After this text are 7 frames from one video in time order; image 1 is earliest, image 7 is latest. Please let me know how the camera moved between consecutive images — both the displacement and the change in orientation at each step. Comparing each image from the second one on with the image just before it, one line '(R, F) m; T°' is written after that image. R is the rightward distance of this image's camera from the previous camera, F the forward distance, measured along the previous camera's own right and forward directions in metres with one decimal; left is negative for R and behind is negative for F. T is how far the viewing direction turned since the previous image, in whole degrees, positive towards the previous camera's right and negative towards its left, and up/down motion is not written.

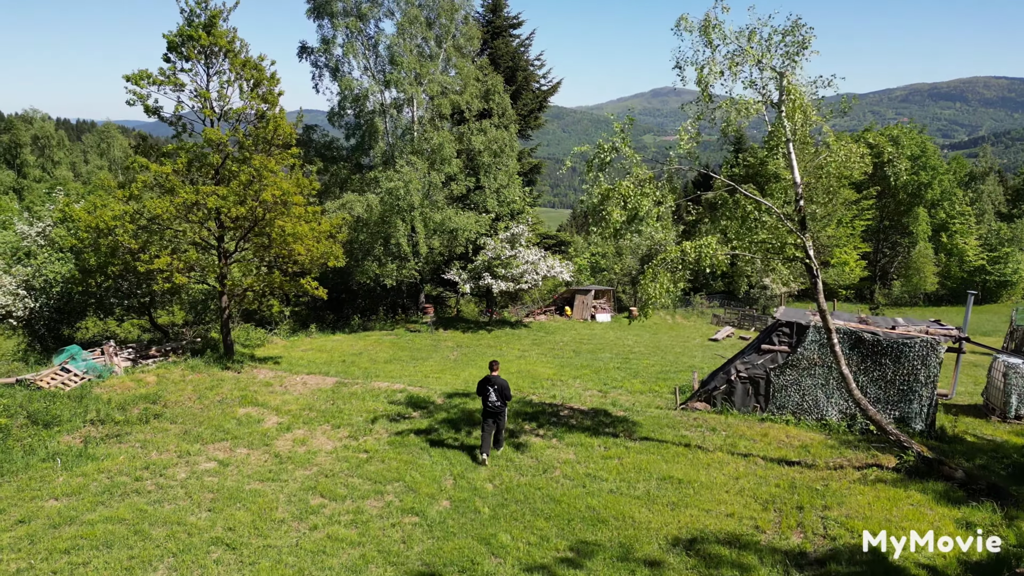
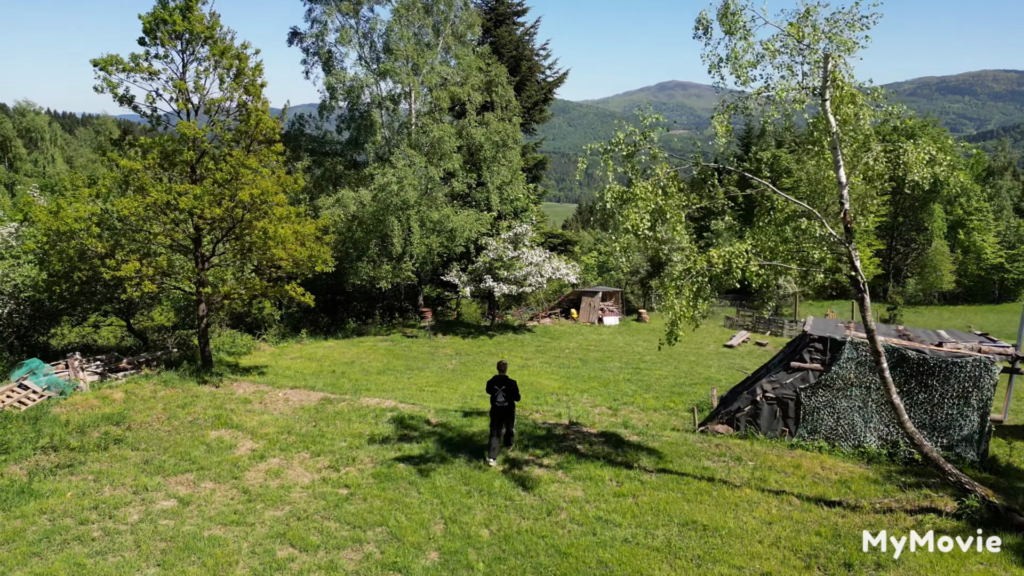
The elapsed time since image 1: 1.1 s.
(+0.1, +1.5) m; 0°
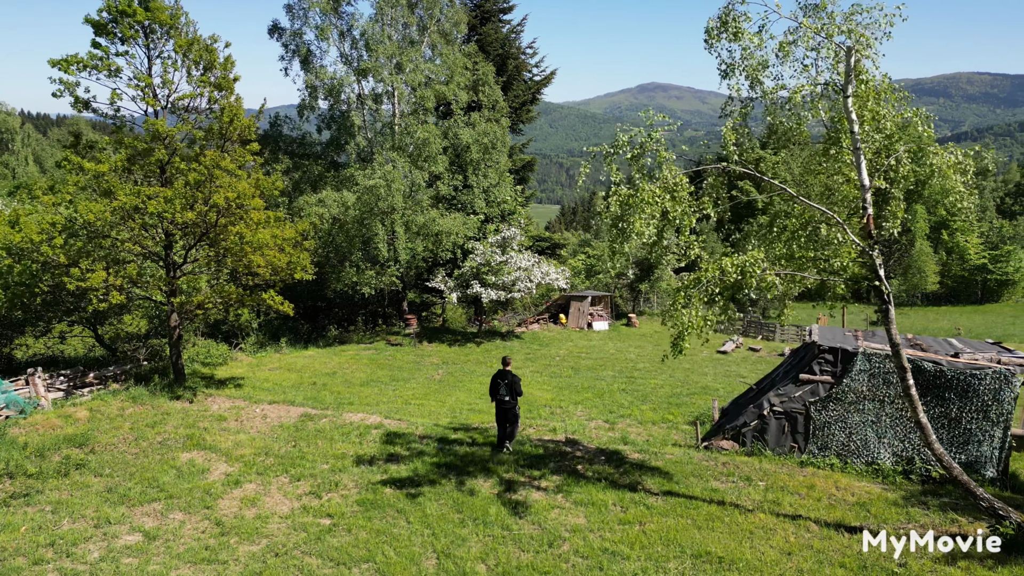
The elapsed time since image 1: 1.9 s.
(-0.2, +0.8) m; +1°
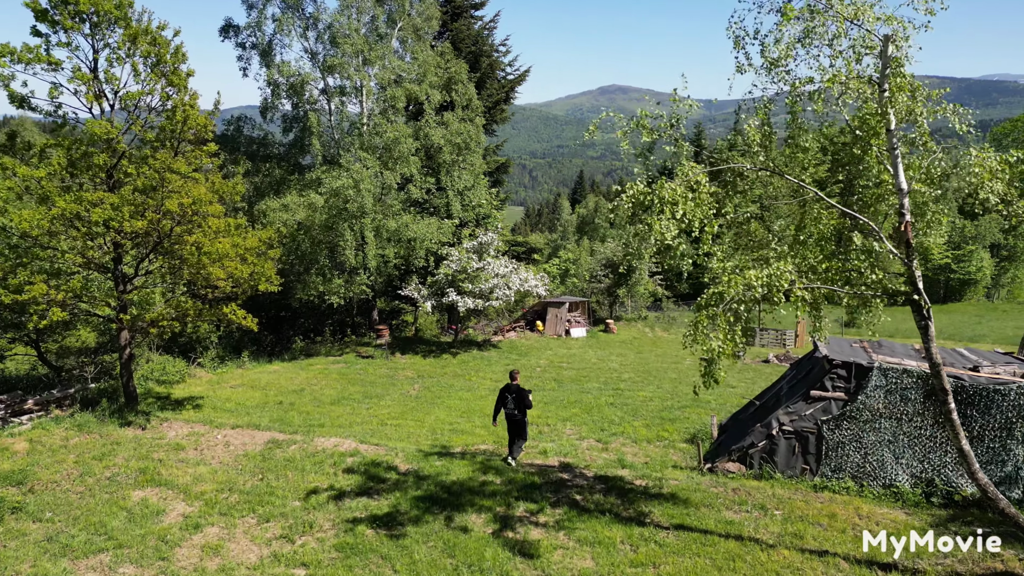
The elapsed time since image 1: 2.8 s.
(-0.4, +1.1) m; +3°
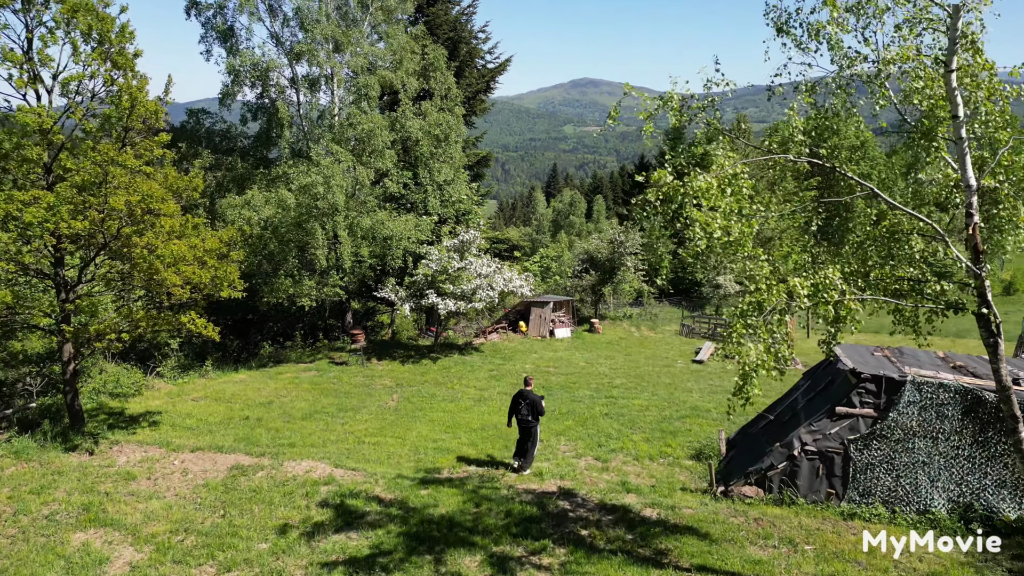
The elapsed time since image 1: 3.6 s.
(-0.3, +1.3) m; +2°
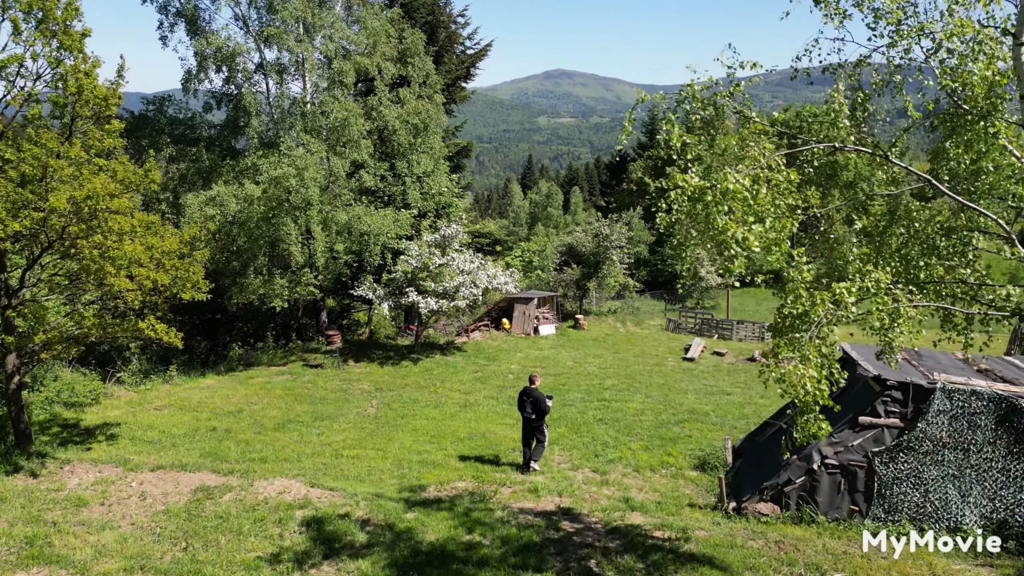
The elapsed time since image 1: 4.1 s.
(-0.3, +1.0) m; +2°
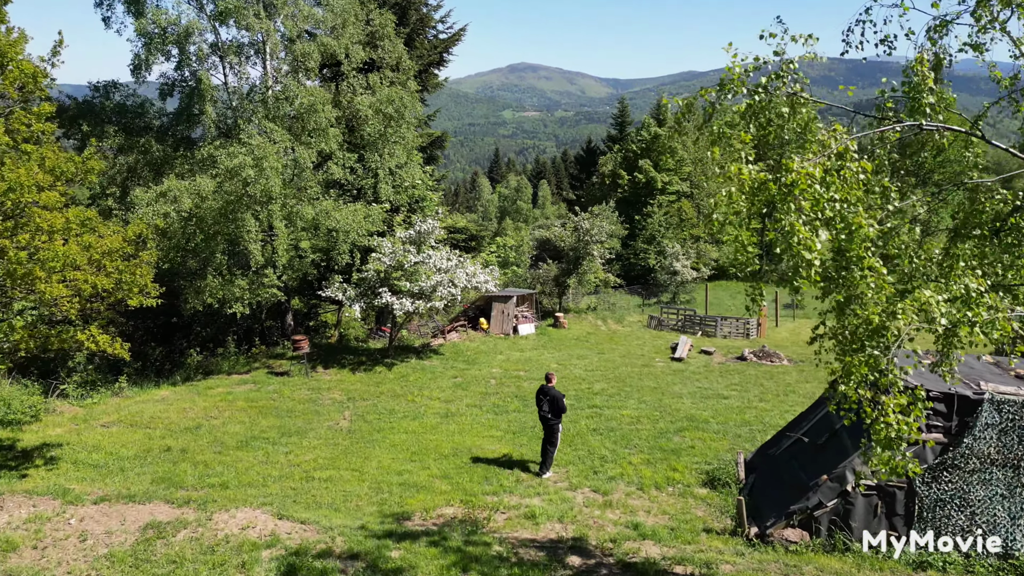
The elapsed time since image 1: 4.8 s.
(-0.4, +1.2) m; +3°
